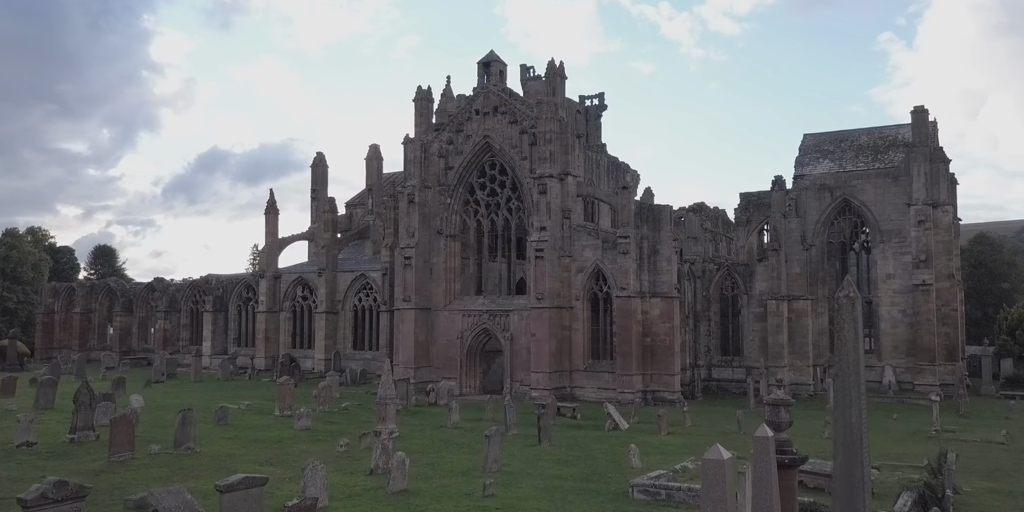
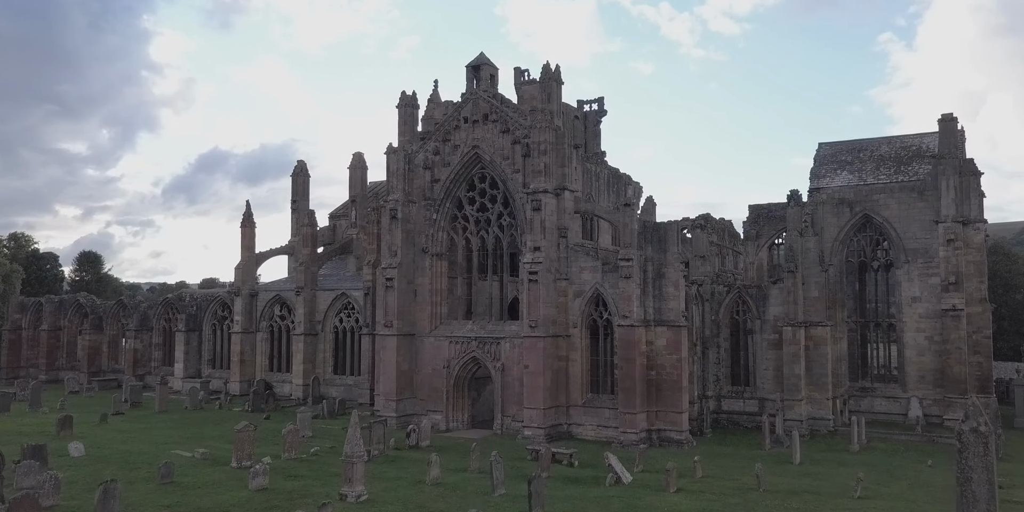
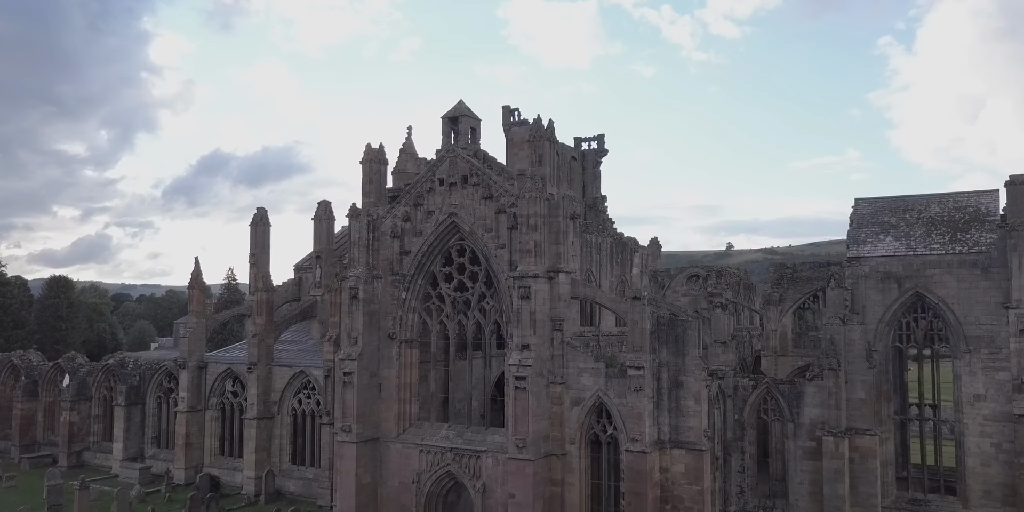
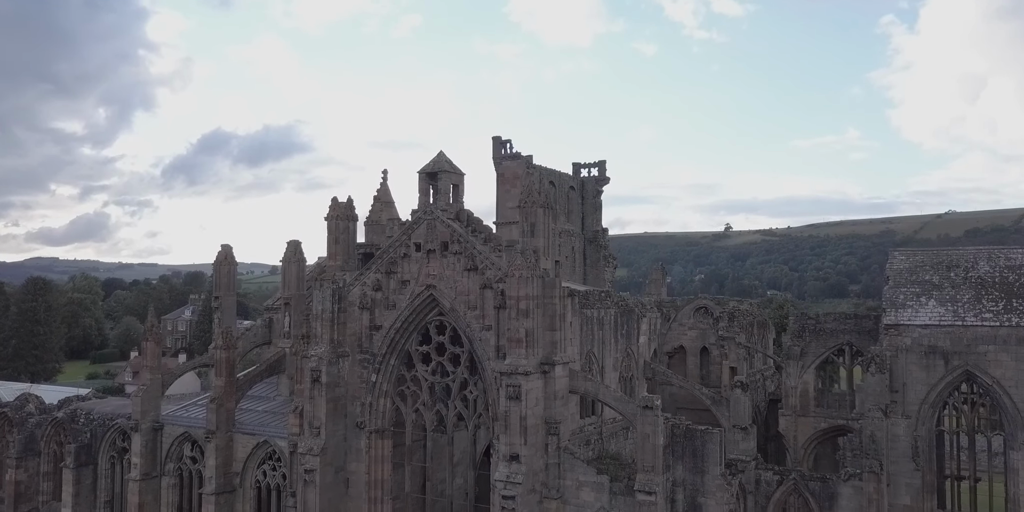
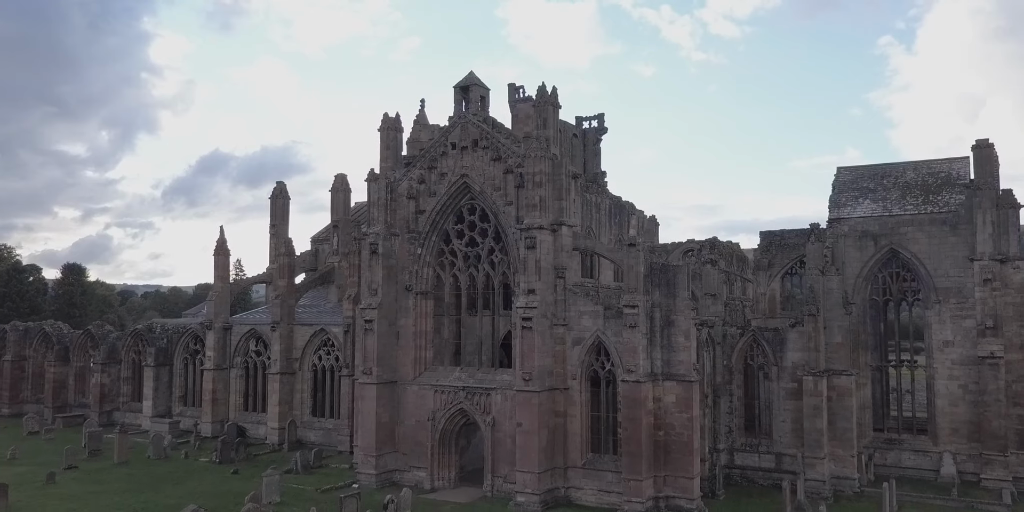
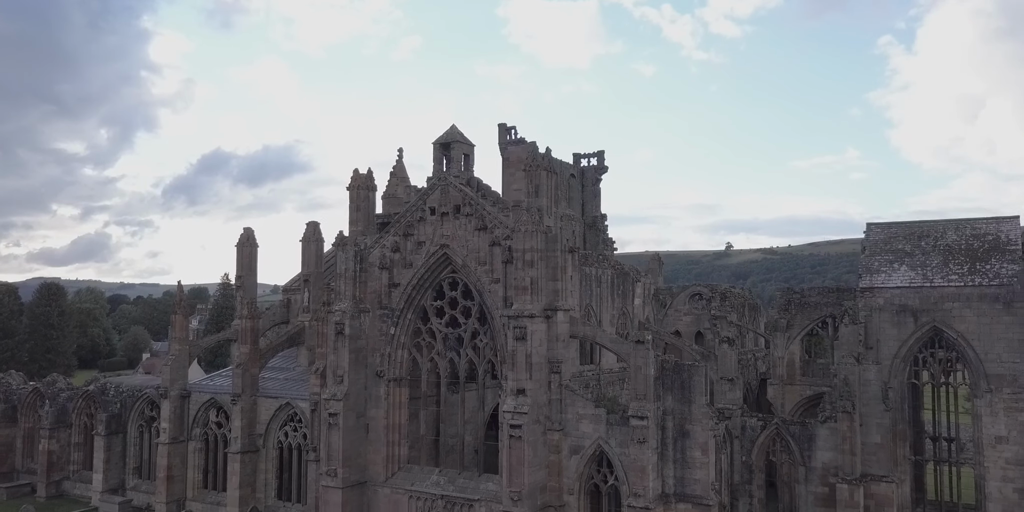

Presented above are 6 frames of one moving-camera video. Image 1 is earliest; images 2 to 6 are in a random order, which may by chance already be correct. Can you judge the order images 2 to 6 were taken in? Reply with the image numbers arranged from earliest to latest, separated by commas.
2, 5, 3, 6, 4
